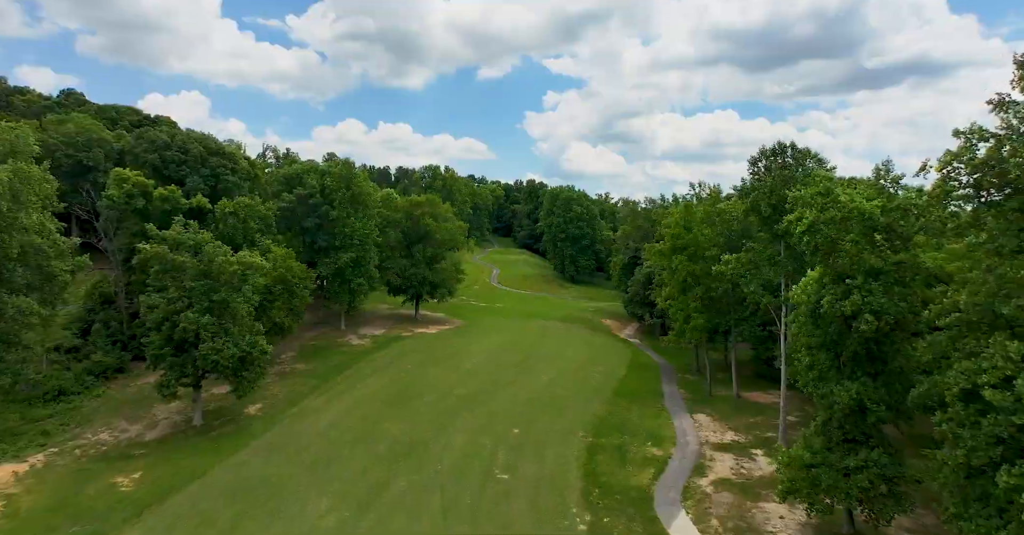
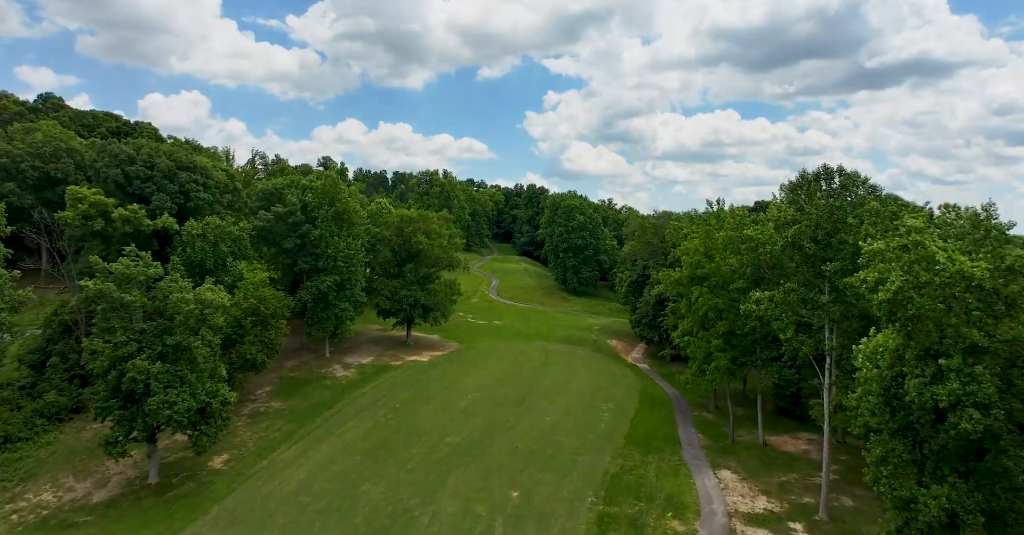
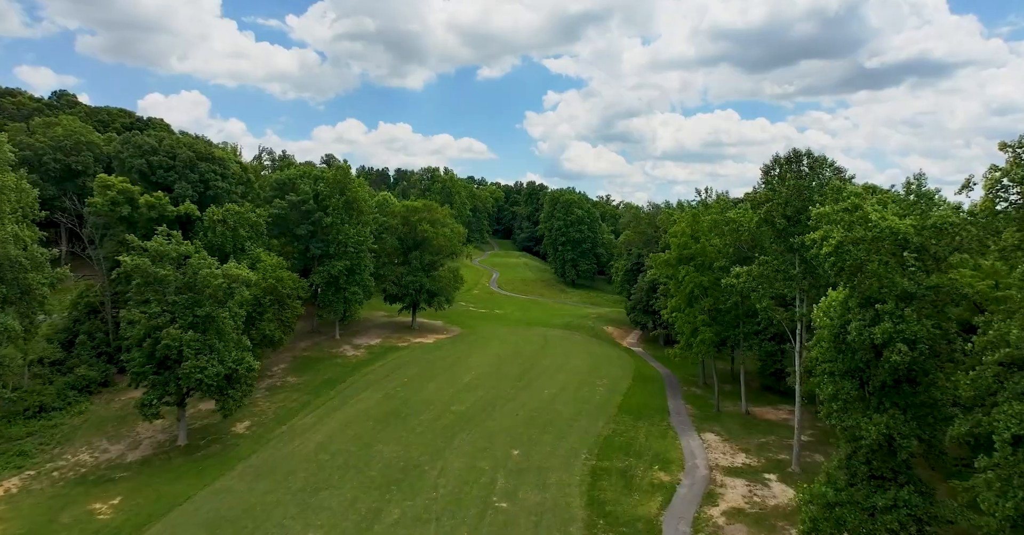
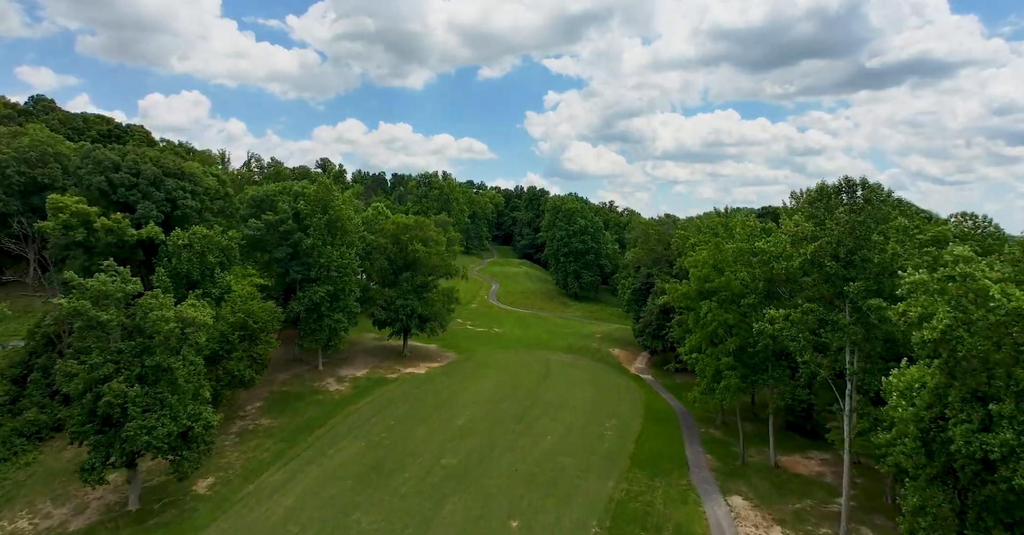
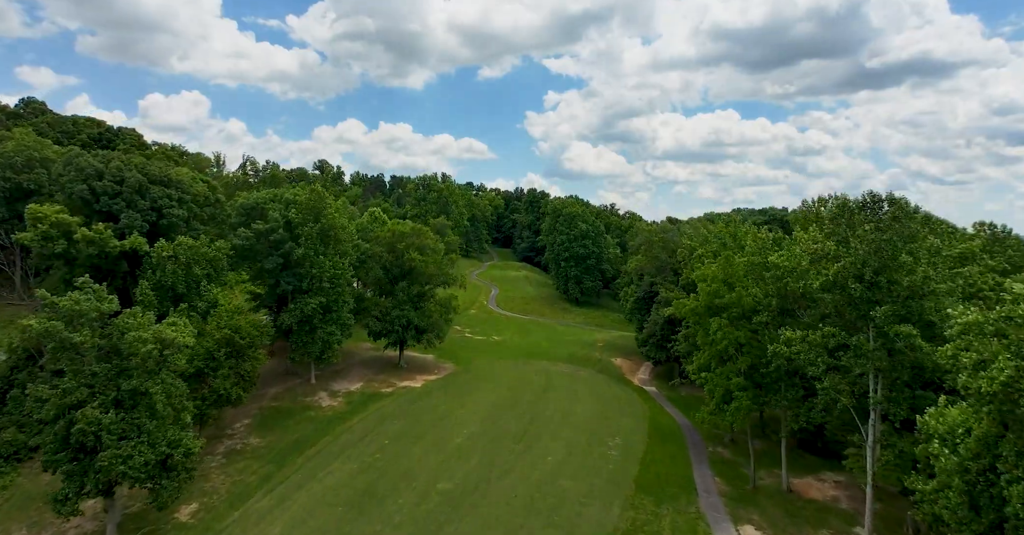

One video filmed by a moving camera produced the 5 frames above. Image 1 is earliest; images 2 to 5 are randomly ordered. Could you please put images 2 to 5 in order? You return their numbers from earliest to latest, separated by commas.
3, 2, 4, 5
